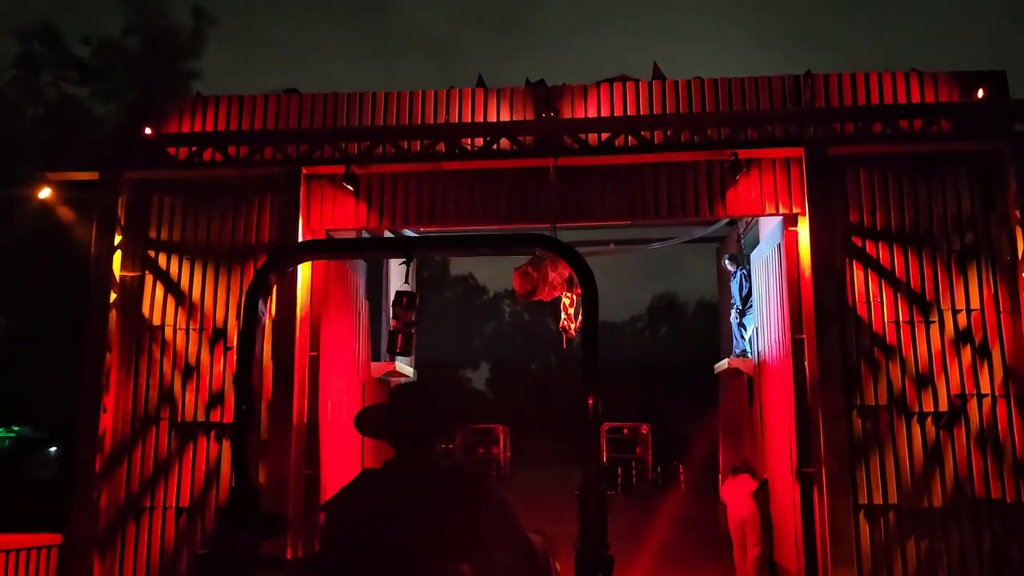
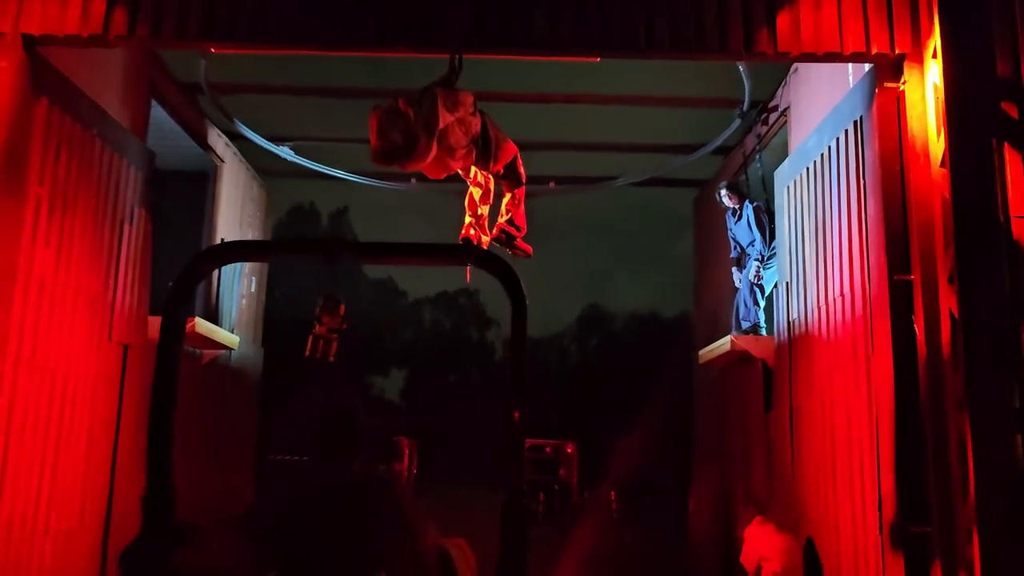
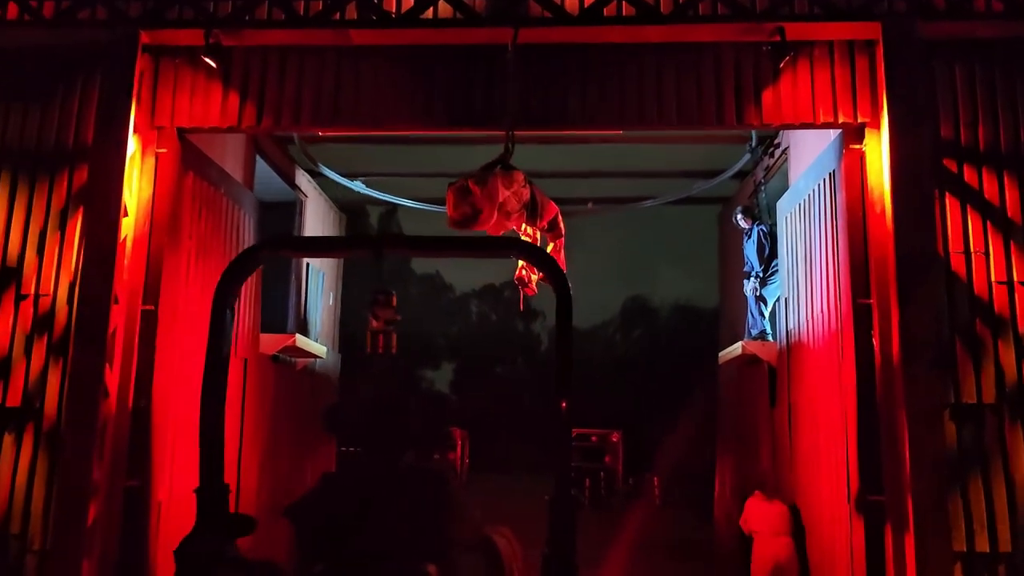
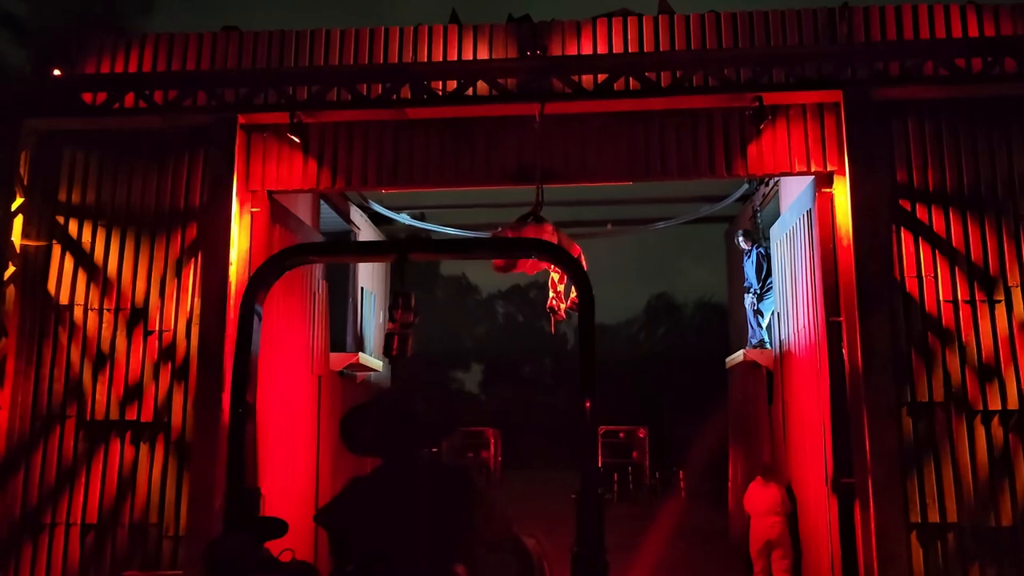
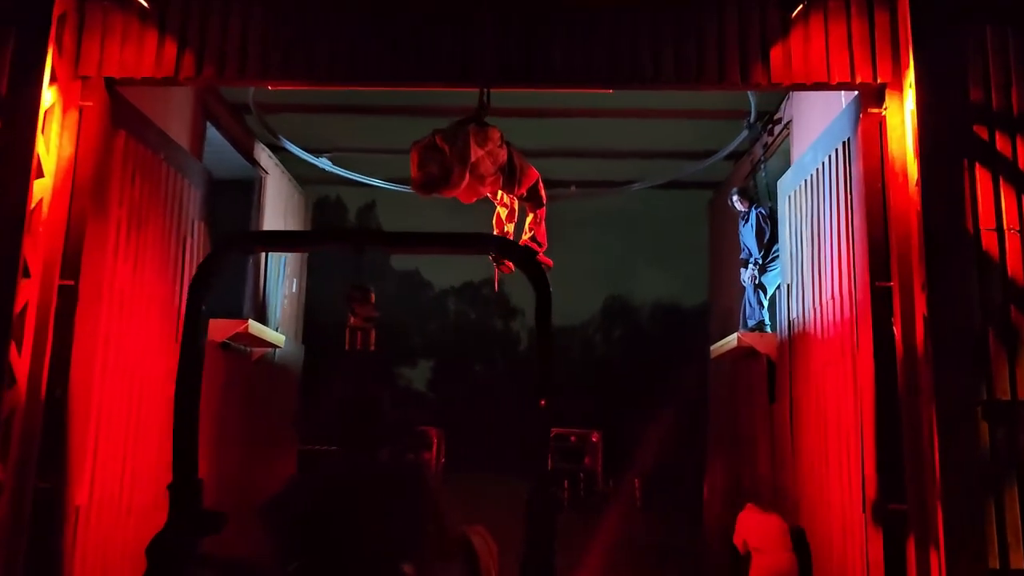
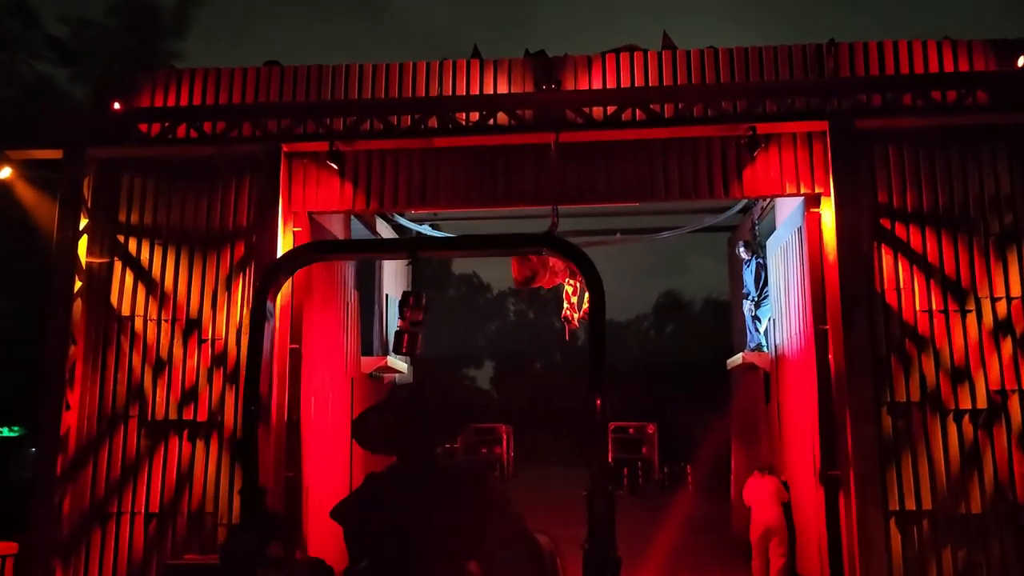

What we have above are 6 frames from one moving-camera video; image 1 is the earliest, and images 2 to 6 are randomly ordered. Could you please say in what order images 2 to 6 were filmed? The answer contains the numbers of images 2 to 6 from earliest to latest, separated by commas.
6, 4, 3, 5, 2
